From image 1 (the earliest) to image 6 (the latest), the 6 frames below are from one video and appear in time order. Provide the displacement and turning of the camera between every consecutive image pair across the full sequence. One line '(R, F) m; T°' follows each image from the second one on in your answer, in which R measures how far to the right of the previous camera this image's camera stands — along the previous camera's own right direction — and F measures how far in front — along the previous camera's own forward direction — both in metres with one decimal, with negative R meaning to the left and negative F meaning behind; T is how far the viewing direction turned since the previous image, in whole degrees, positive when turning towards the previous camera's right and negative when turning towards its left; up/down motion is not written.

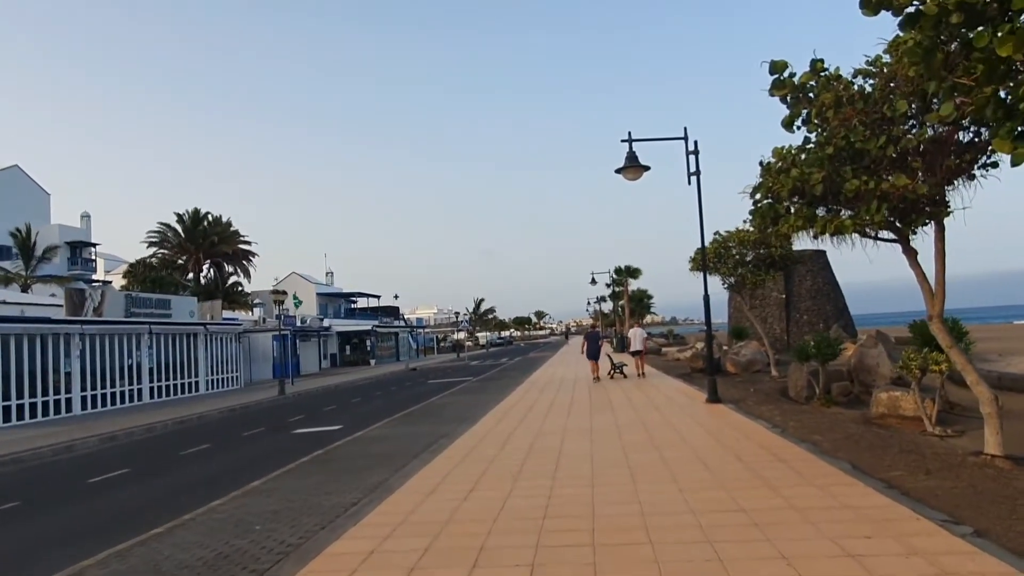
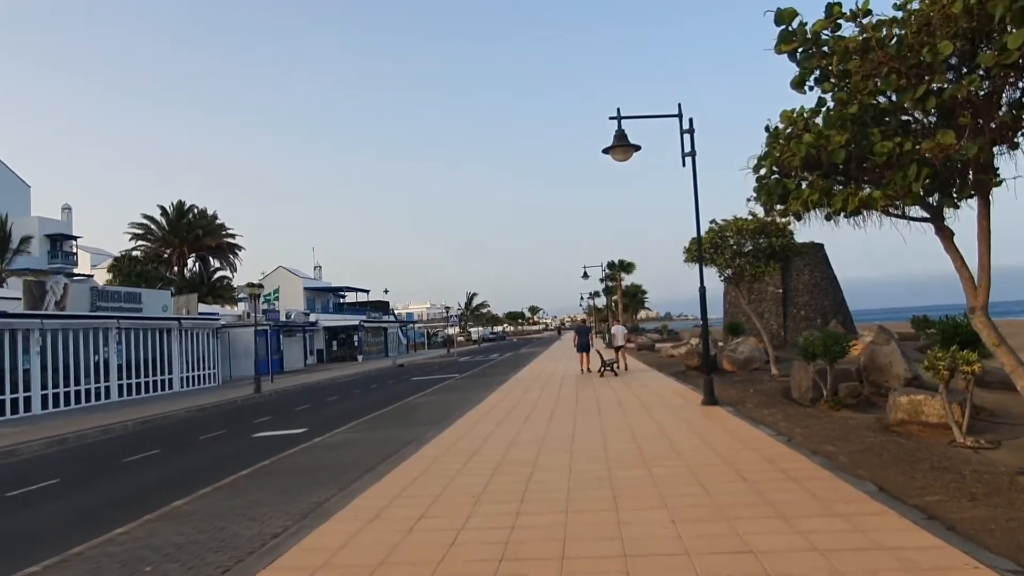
(+0.3, +1.6) m; 0°
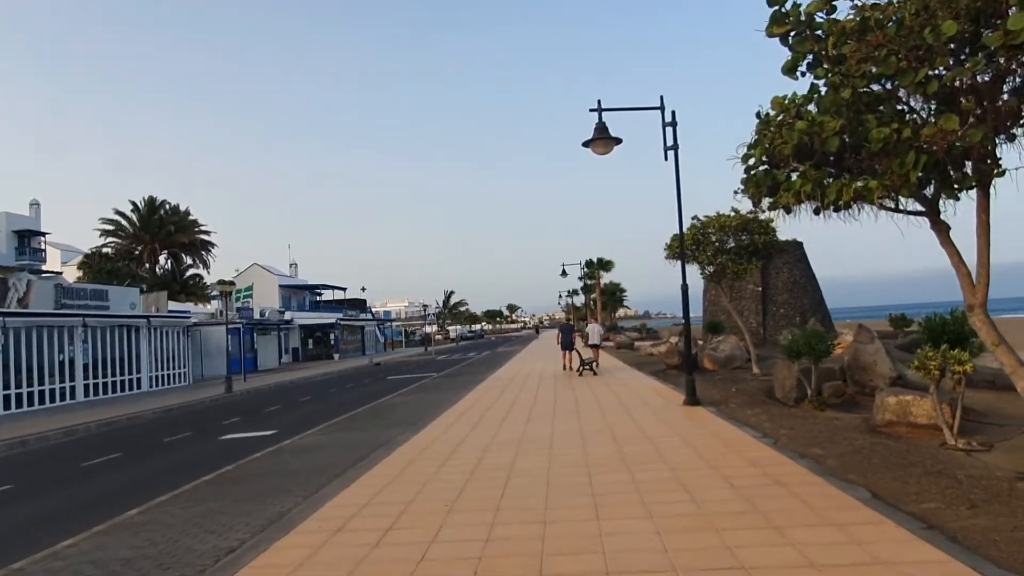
(0.0, +0.5) m; +1°
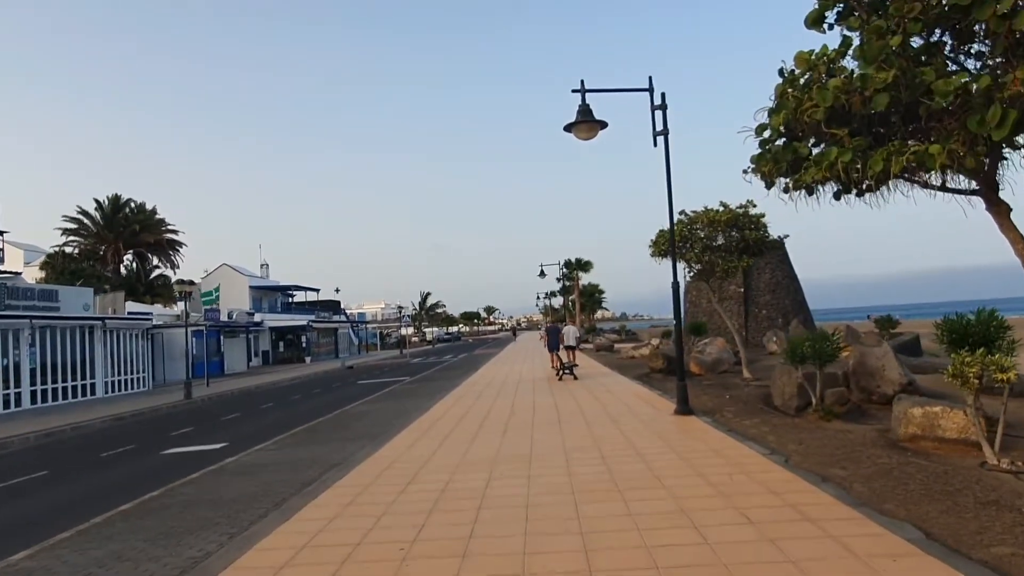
(+0.1, +1.5) m; +2°
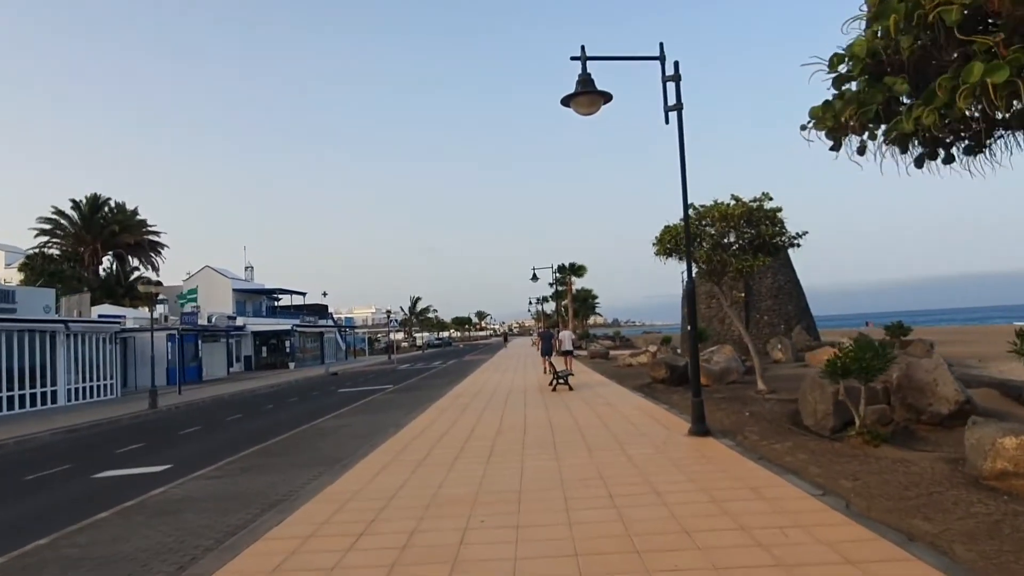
(+0.1, +2.1) m; +1°
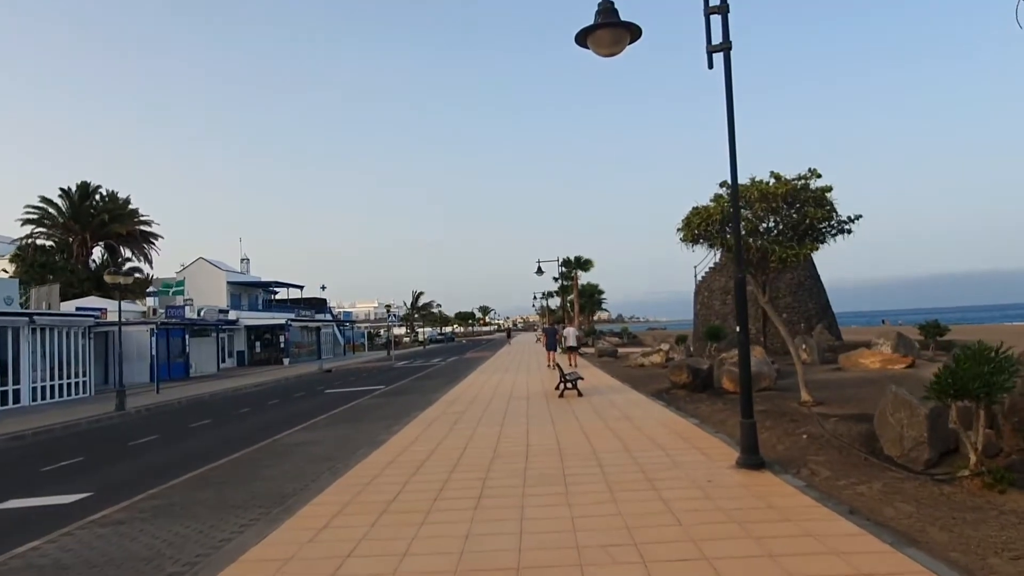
(+0.1, +2.8) m; 0°
